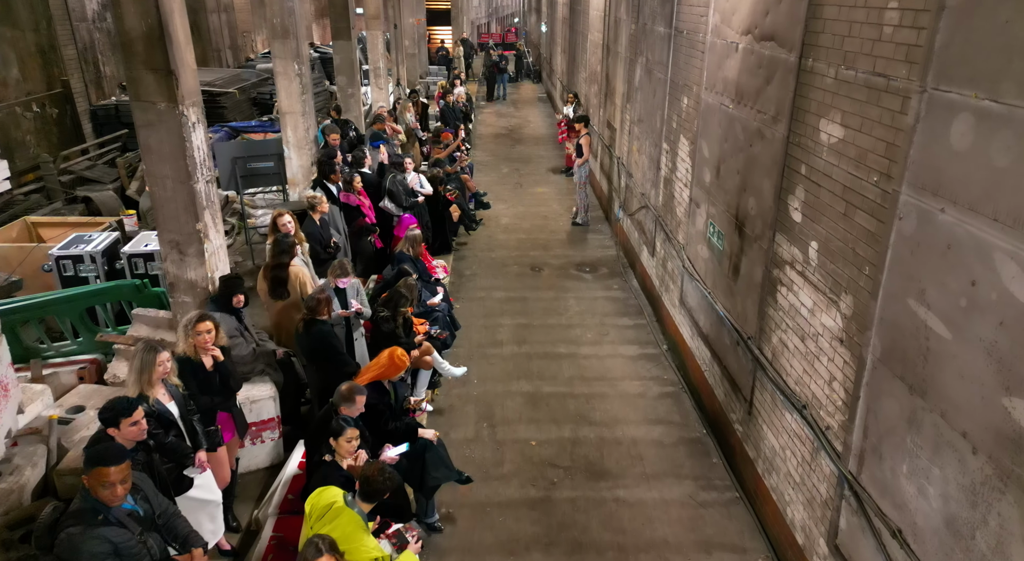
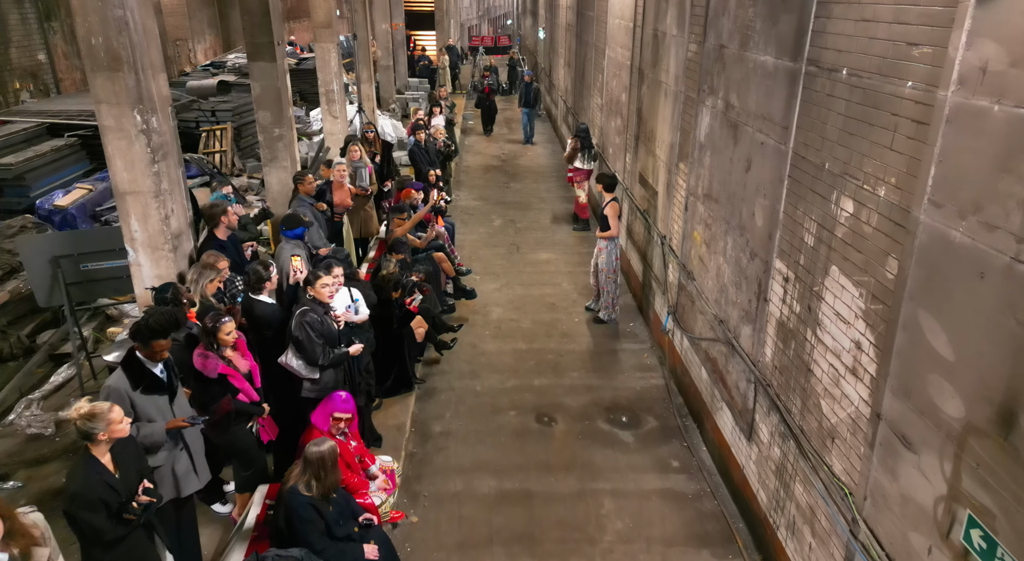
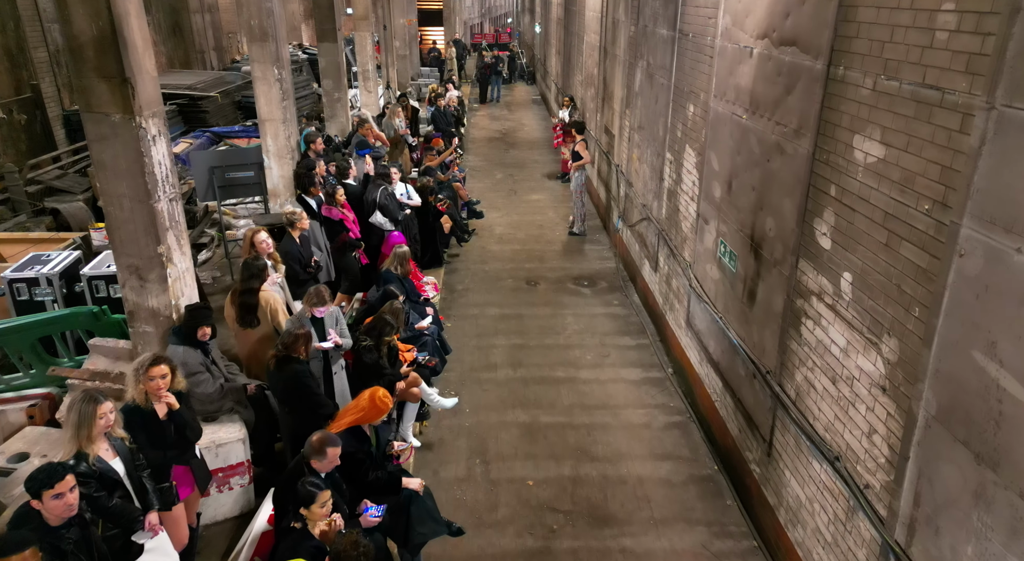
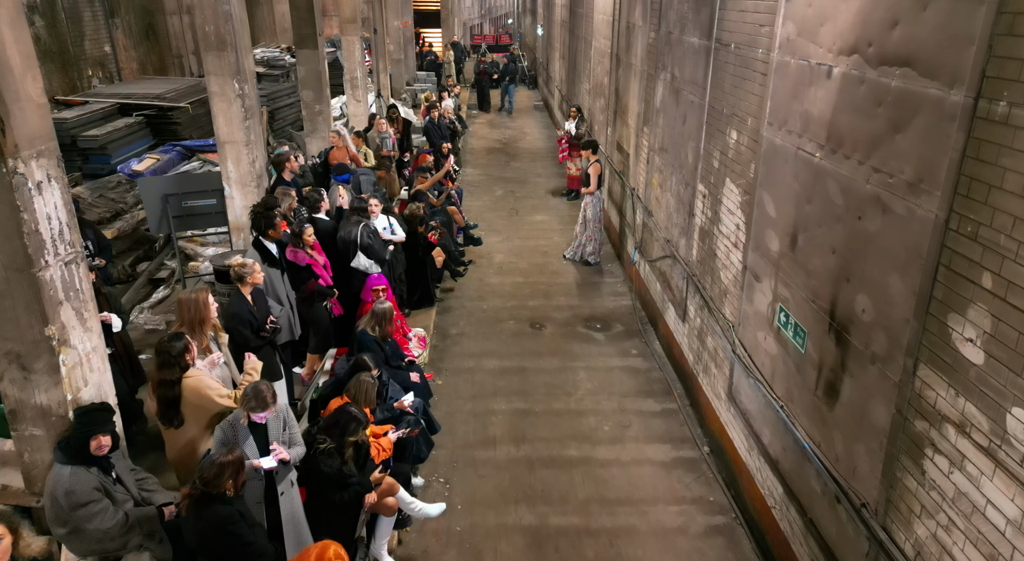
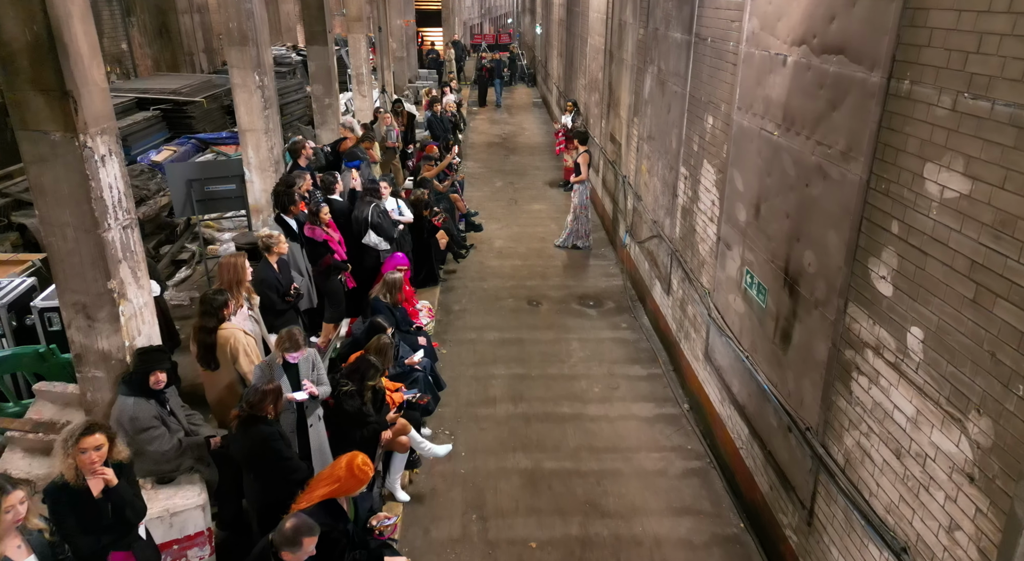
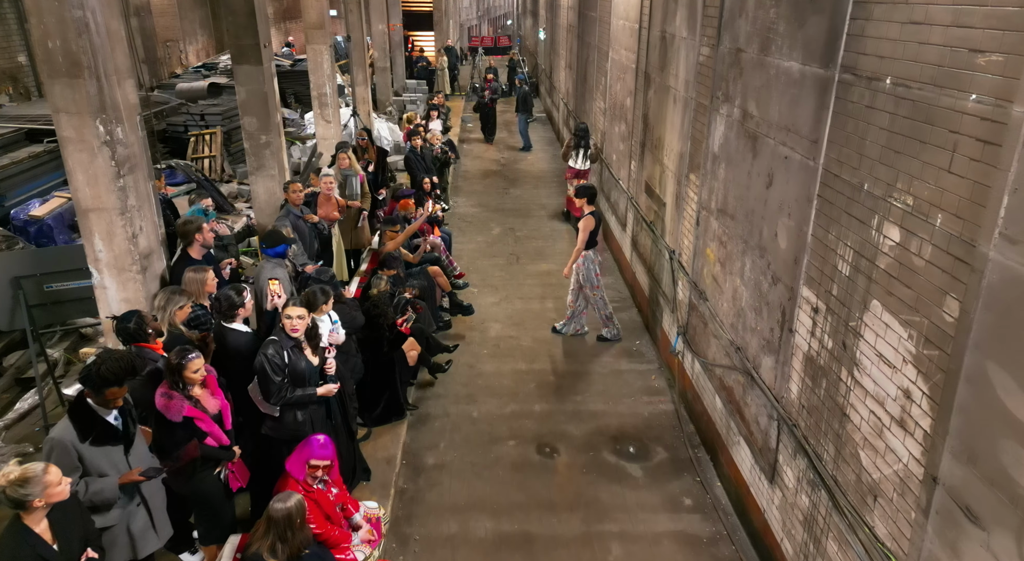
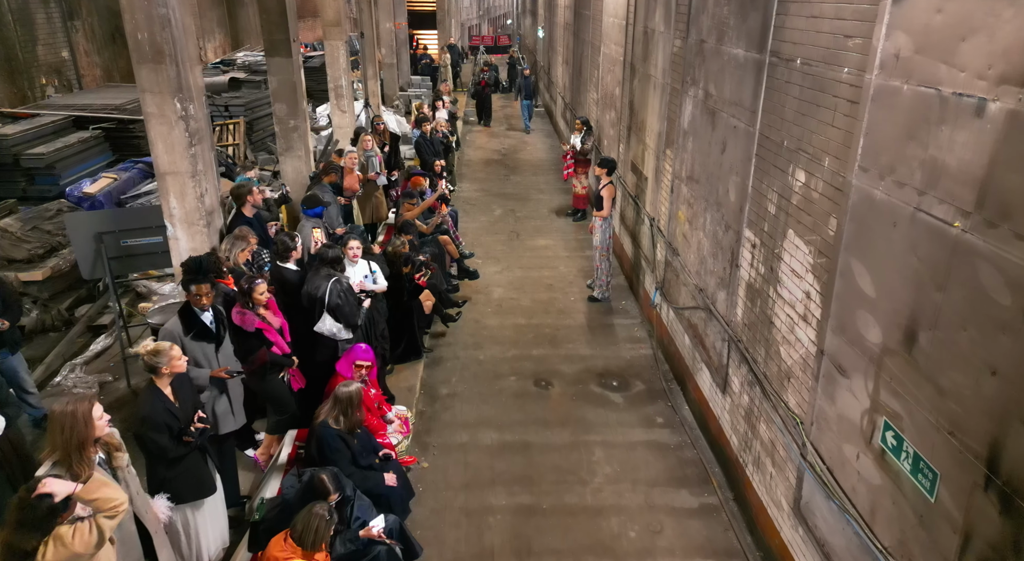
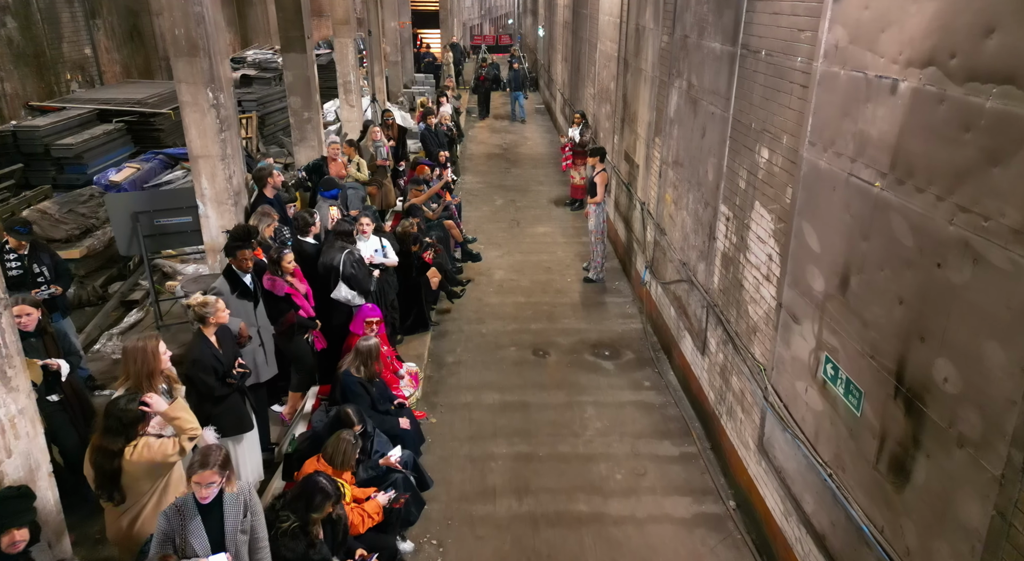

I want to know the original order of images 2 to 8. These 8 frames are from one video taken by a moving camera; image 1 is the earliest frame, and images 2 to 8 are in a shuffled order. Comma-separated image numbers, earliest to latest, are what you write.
3, 5, 4, 8, 7, 2, 6
